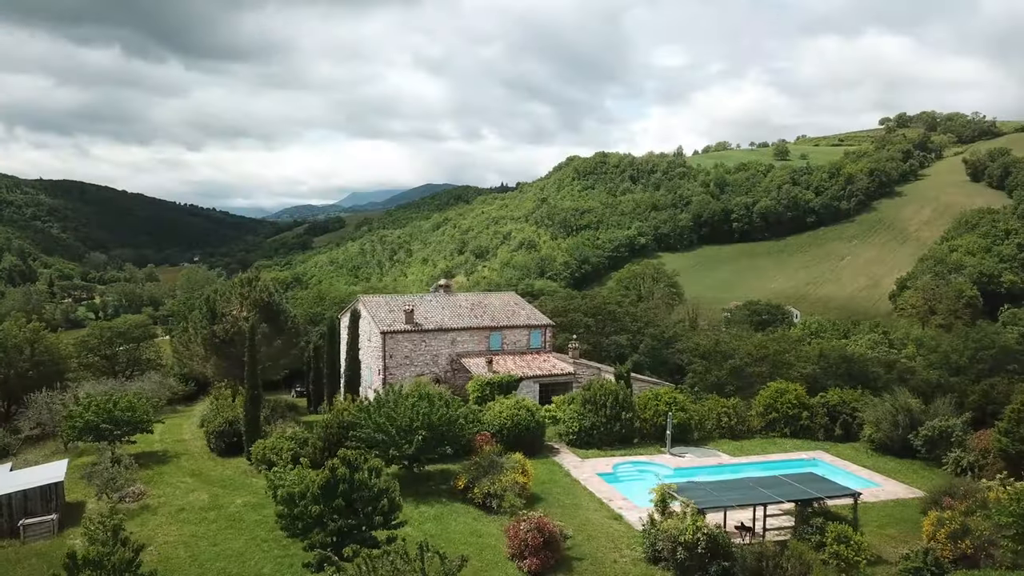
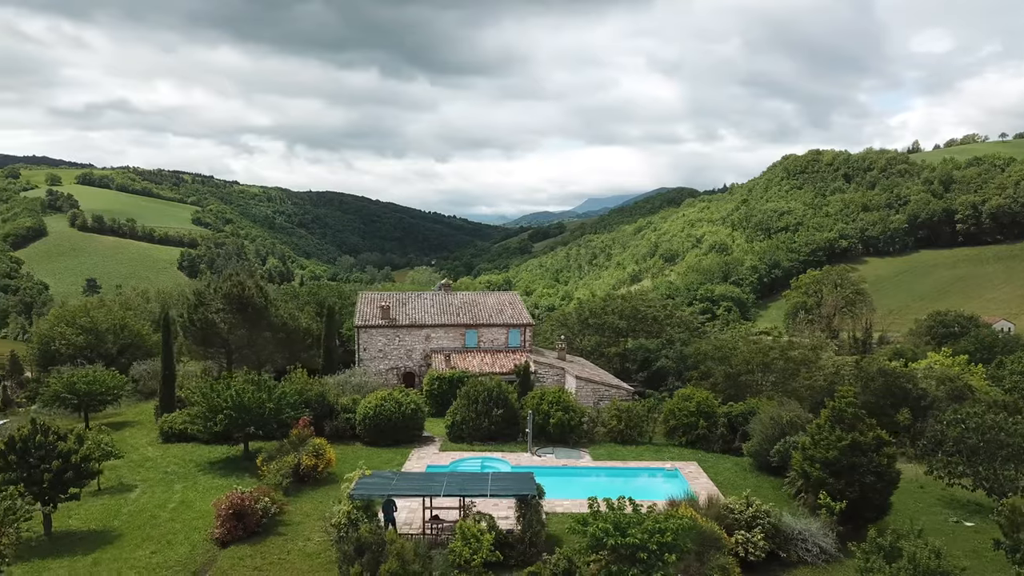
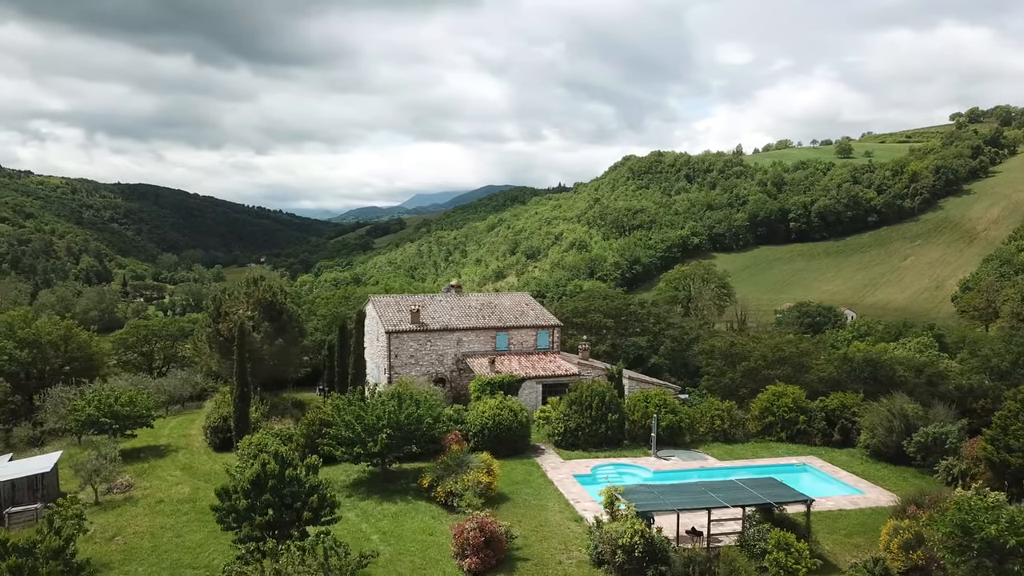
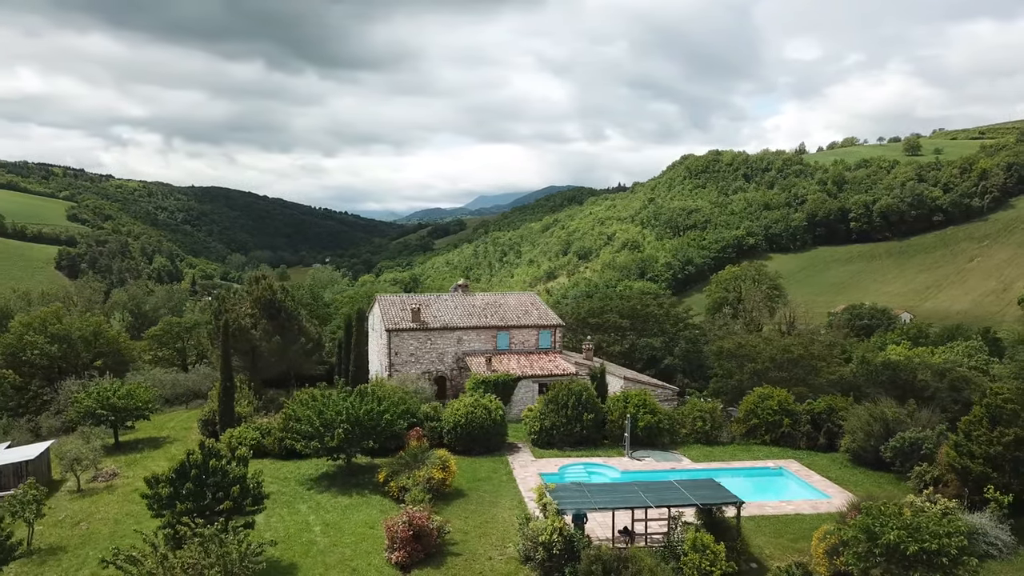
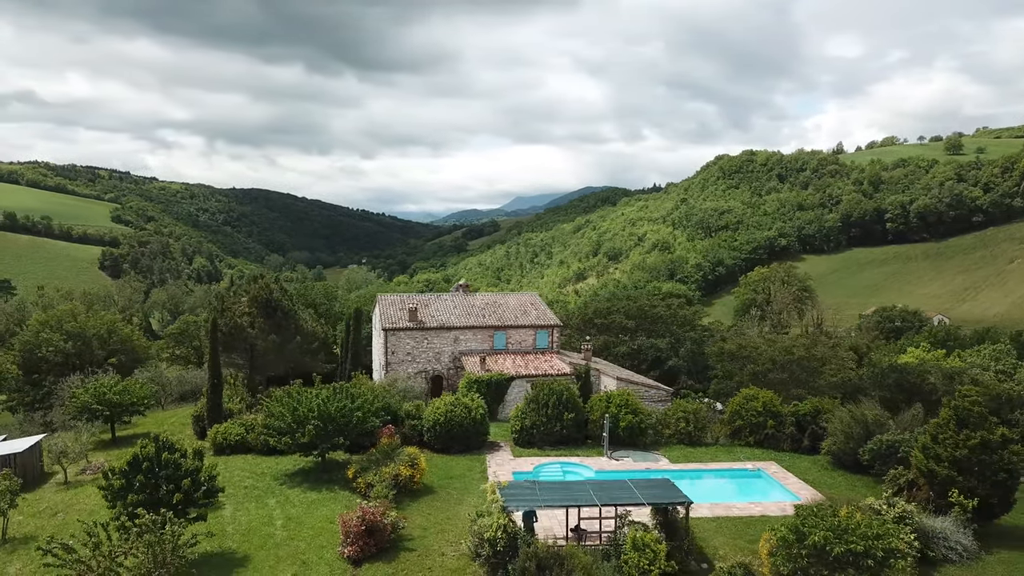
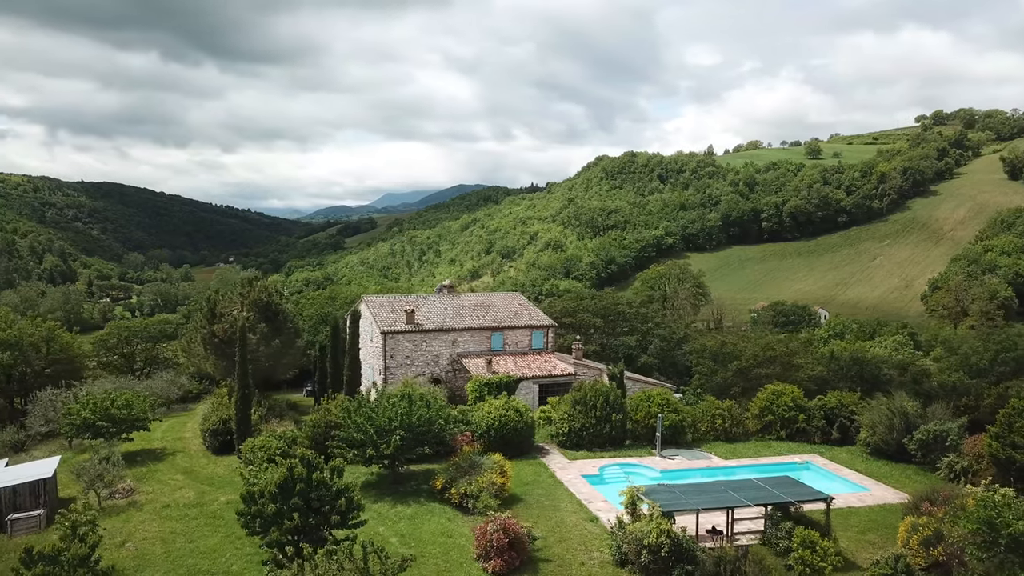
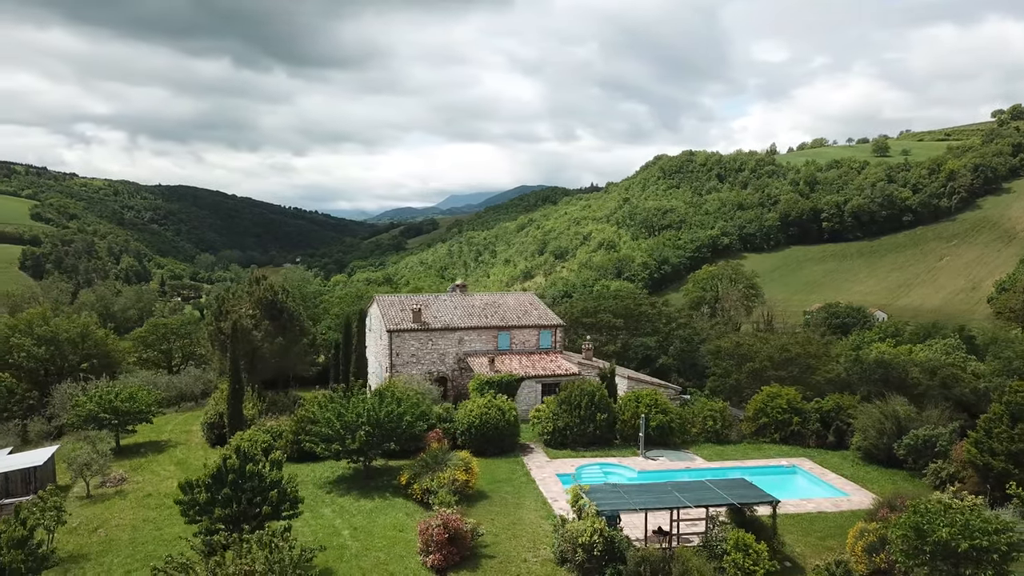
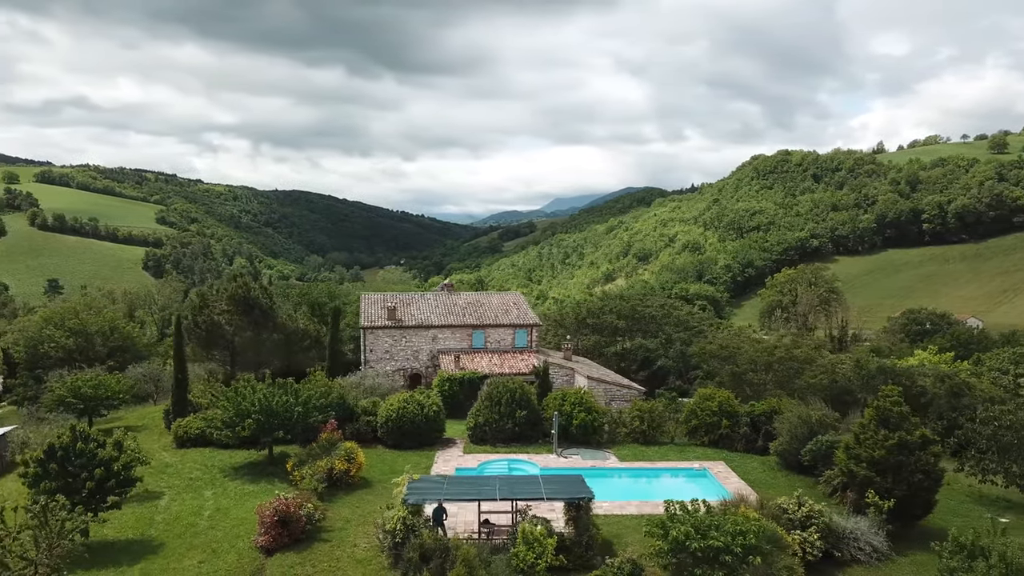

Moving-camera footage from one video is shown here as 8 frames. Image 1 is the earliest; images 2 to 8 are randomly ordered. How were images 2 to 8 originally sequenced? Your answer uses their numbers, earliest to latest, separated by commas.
6, 3, 7, 4, 5, 8, 2
